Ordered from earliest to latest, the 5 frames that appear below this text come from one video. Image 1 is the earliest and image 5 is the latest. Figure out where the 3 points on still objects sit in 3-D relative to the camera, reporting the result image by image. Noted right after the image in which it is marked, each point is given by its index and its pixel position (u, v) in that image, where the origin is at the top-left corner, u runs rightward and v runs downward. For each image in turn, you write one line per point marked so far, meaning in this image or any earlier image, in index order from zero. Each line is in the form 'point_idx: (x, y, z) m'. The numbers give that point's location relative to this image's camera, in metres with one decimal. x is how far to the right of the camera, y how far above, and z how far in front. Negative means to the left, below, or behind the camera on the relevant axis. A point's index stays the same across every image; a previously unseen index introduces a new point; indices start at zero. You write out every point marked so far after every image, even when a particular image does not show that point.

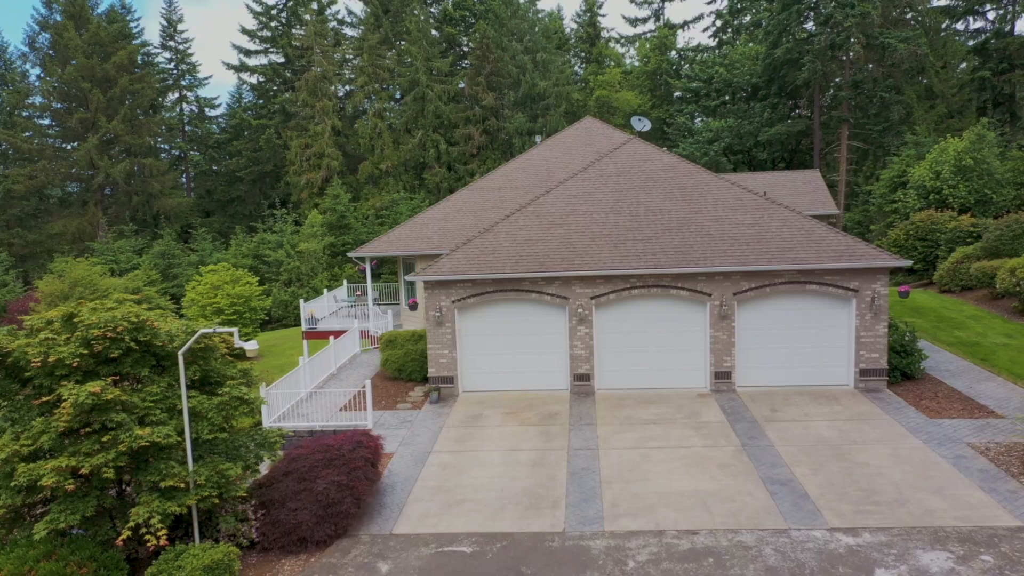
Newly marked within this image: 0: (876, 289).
0: (+6.7, 0.0, +15.1) m
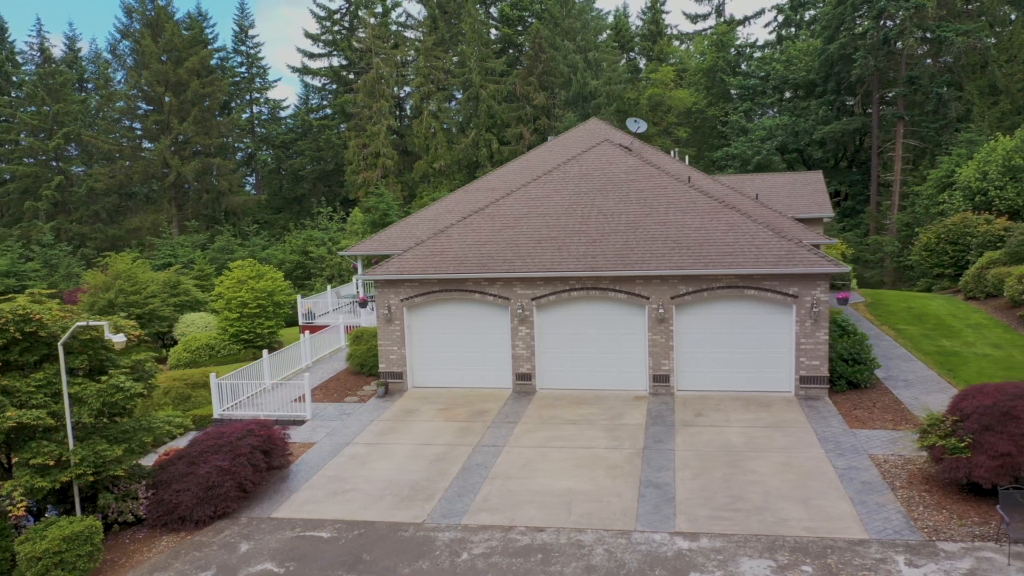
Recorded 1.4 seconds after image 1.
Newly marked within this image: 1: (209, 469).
0: (+5.5, -0.1, +14.8) m
1: (-4.1, -2.4, +11.1) m
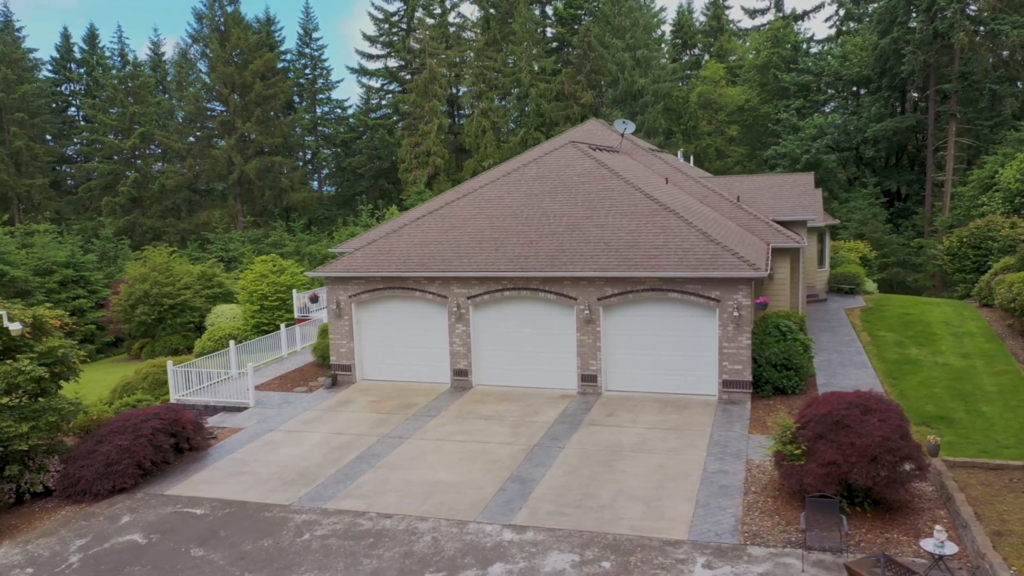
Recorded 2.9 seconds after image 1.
0: (+4.0, -0.2, +14.8) m
1: (-5.9, -2.3, +12.2) m
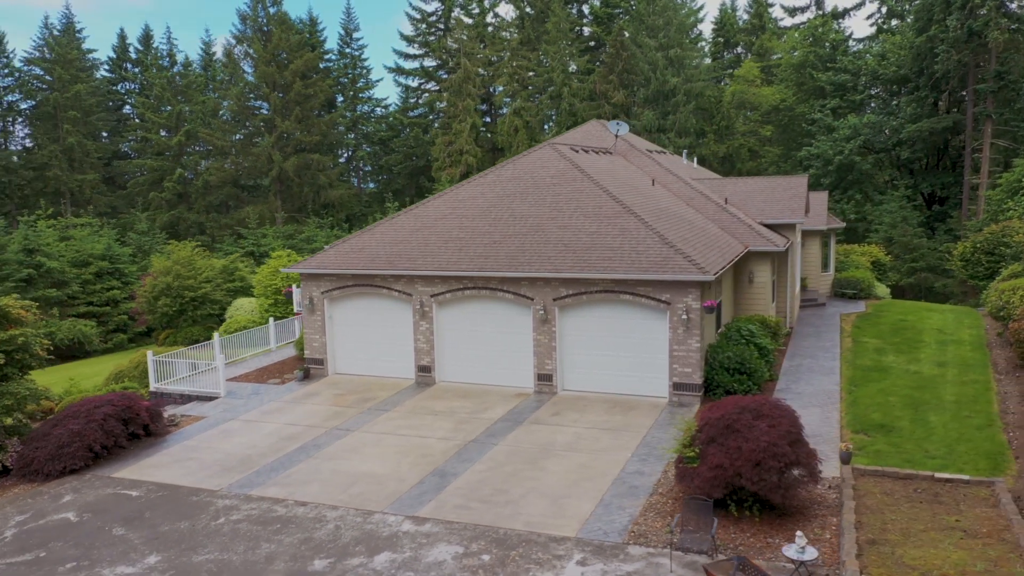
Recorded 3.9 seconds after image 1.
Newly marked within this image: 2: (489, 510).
0: (+3.1, -0.3, +14.9) m
1: (-7.0, -2.2, +12.9) m
2: (-0.3, -2.9, +10.8) m
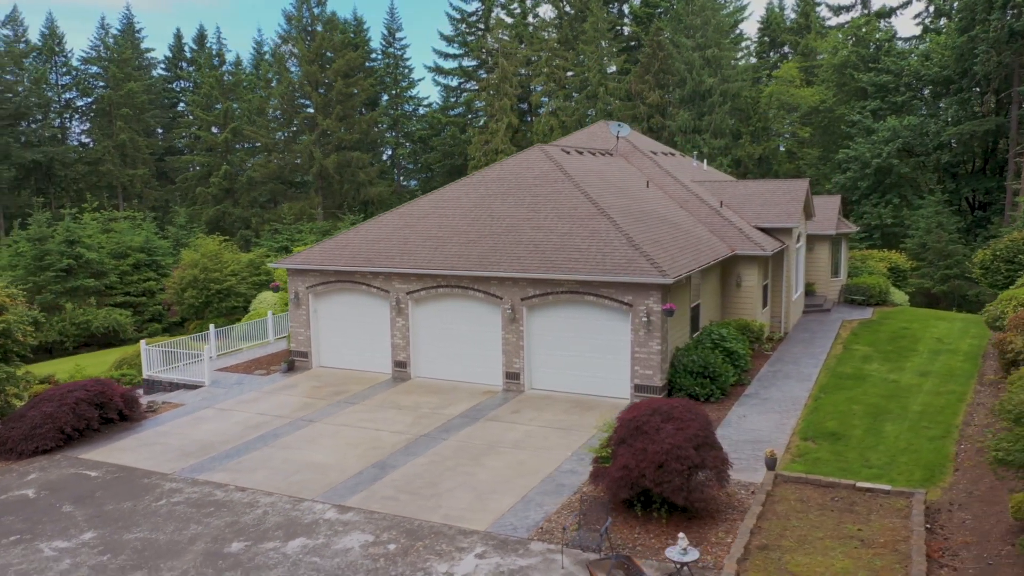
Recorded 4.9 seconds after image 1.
0: (+2.4, -0.3, +14.9) m
1: (-7.8, -2.1, +13.7) m
2: (-1.3, -2.9, +11.1) m
